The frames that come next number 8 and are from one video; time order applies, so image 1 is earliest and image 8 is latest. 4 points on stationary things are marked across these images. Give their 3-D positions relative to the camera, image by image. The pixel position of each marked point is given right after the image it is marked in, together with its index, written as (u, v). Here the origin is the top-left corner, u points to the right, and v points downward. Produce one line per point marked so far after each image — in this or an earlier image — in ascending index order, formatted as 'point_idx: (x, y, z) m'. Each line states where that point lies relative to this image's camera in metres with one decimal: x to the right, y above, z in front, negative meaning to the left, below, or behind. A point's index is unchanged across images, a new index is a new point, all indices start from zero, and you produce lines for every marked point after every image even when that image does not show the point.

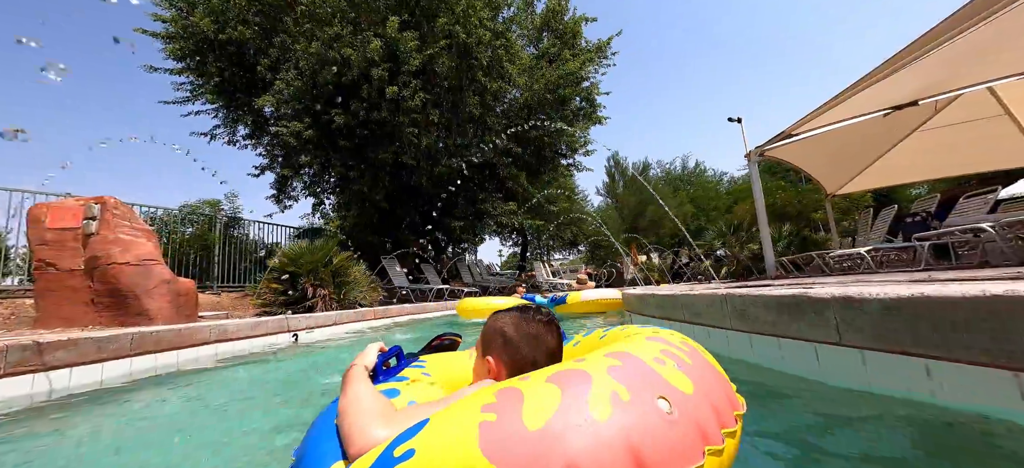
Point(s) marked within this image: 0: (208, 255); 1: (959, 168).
0: (-8.0, -0.6, +10.1) m
1: (+12.3, +1.8, +10.6) m
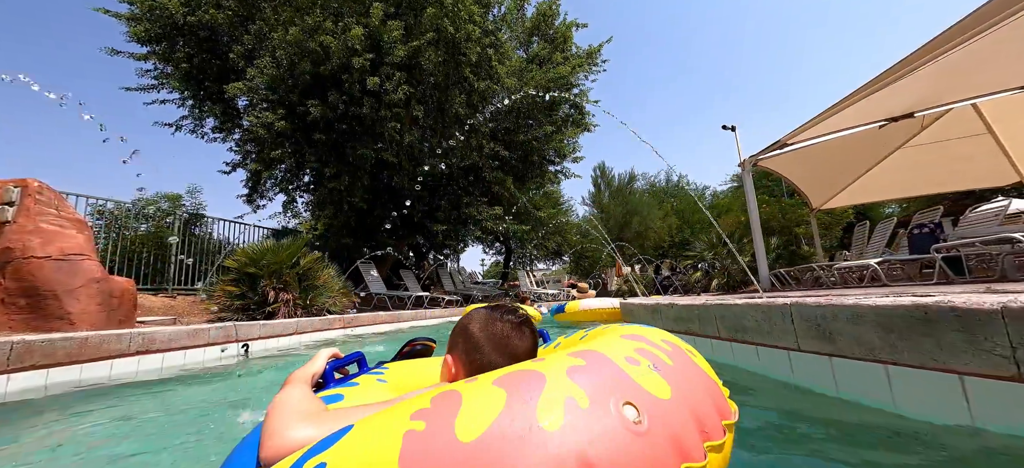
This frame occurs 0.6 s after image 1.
0: (-8.3, -0.5, +9.2) m
1: (+11.9, +1.3, +10.7) m
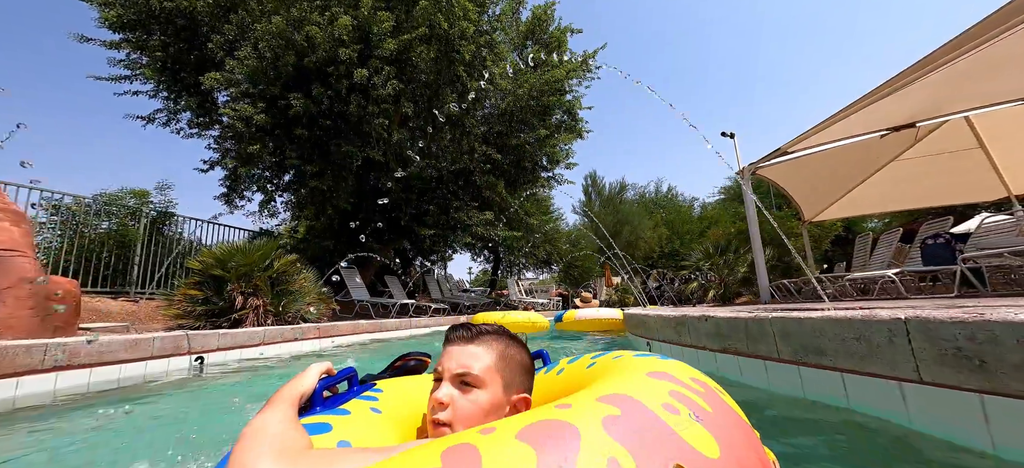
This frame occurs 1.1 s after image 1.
0: (-8.5, -0.5, +8.5) m
1: (+11.7, +1.0, +10.6) m
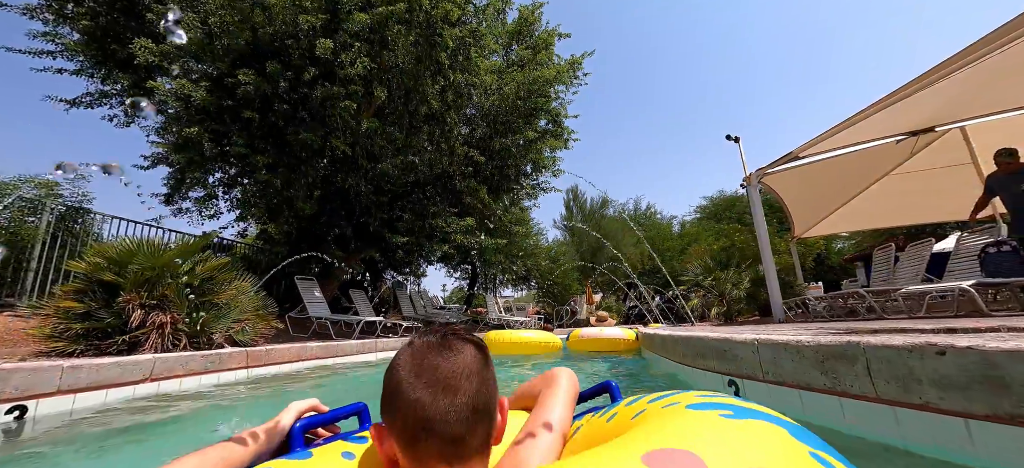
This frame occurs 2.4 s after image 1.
0: (-8.8, -0.4, +6.9) m
1: (+11.3, +0.5, +10.3) m
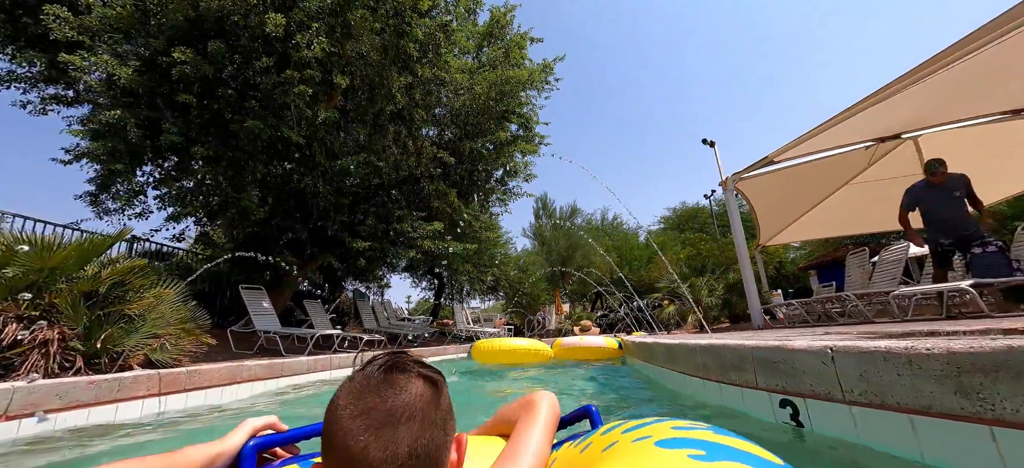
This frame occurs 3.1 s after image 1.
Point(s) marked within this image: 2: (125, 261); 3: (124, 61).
0: (-9.2, -0.4, +5.6) m
1: (+10.5, +0.3, +10.8) m
2: (-4.1, -0.3, +4.1) m
3: (-6.5, +2.9, +6.5) m
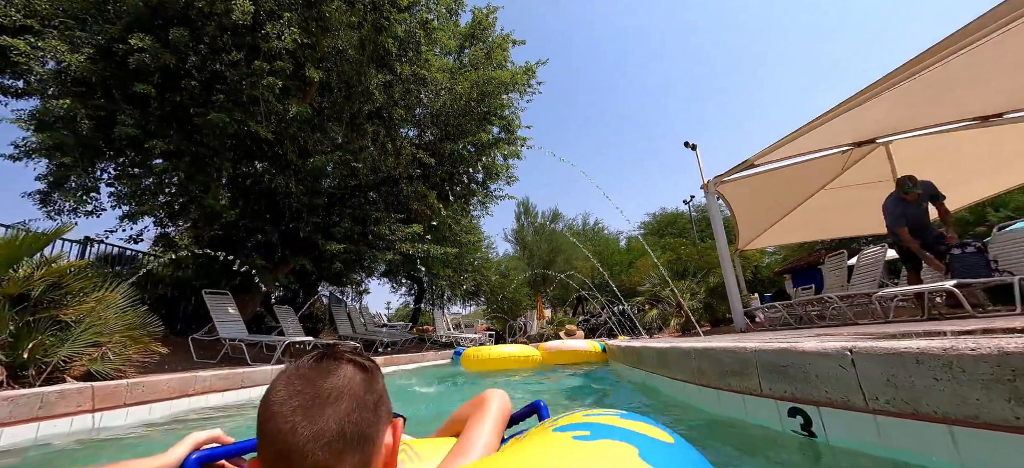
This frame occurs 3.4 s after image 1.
0: (-9.4, -0.4, +5.0) m
1: (+10.0, +0.2, +11.1) m
2: (-4.3, -0.3, +3.7) m
3: (-6.8, +2.9, +6.0) m
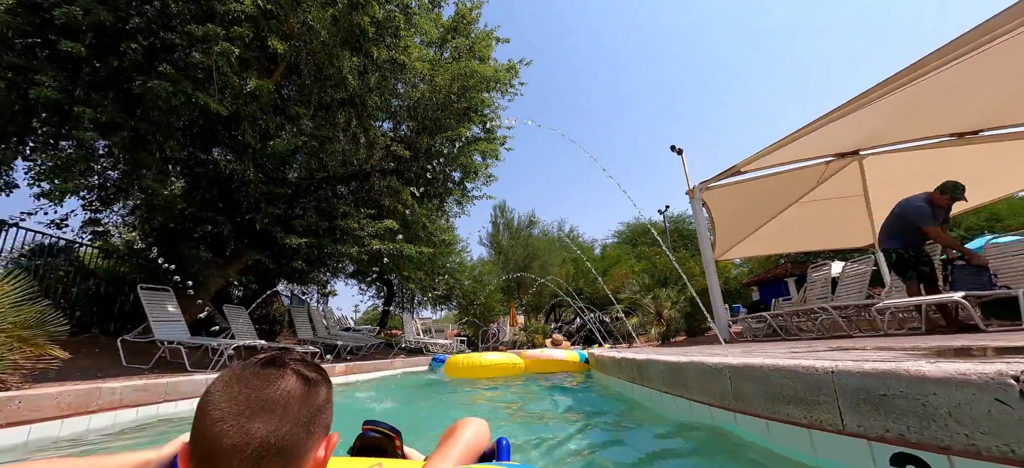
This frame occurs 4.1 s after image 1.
0: (-9.6, -0.1, +3.8) m
1: (+9.4, -0.2, +11.3) m
2: (-4.4, -0.1, +3.0) m
3: (-7.0, +3.2, +5.1) m
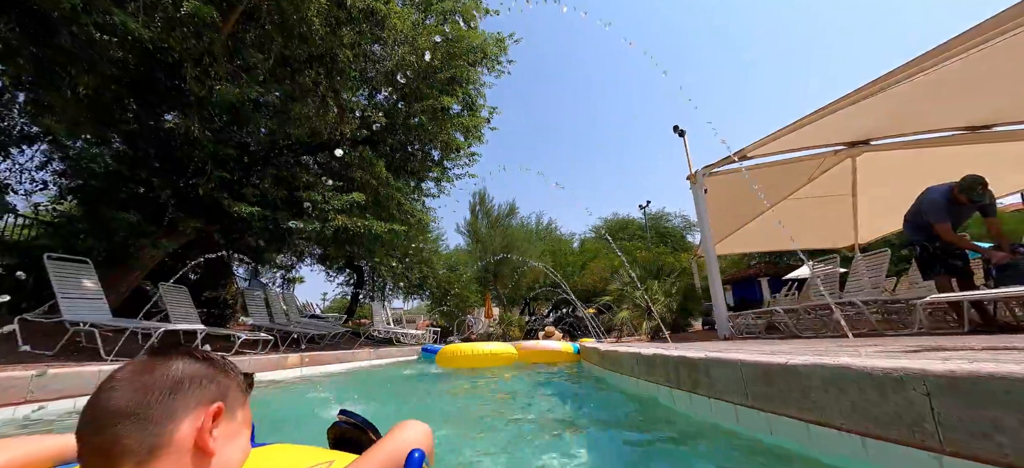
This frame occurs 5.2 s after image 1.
0: (-9.6, +0.6, +2.5) m
1: (+8.9, -0.1, +11.1) m
2: (-4.3, +0.4, +1.9) m
3: (-6.9, +3.7, +3.8) m
